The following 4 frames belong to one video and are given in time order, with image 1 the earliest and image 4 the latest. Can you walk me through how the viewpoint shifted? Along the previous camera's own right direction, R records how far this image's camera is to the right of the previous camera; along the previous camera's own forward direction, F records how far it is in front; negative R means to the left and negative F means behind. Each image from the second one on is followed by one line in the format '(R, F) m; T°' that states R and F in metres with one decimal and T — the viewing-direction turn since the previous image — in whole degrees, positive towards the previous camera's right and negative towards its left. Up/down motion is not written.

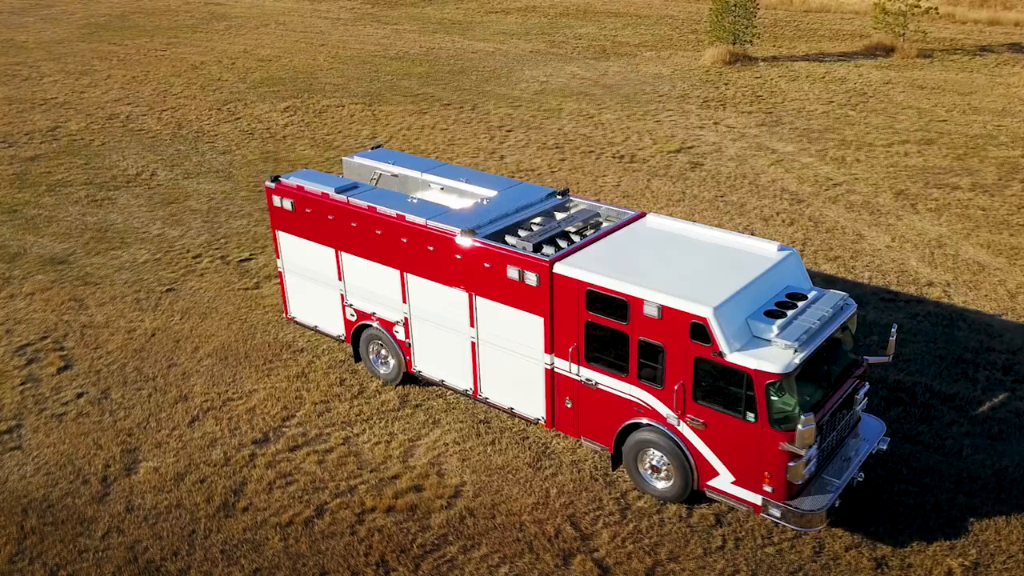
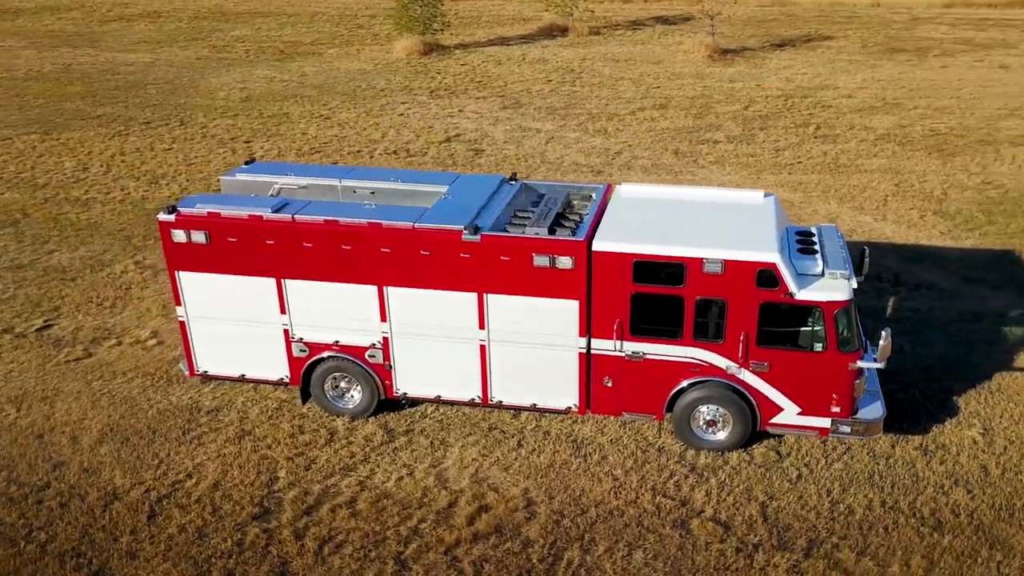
(-3.8, +1.1) m; +25°
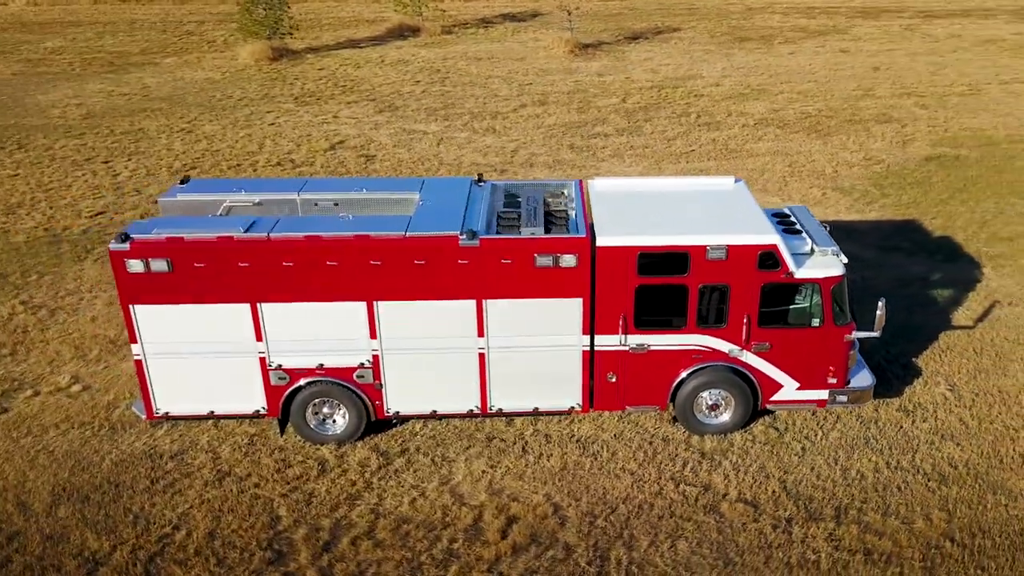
(-1.7, +0.4) m; +11°
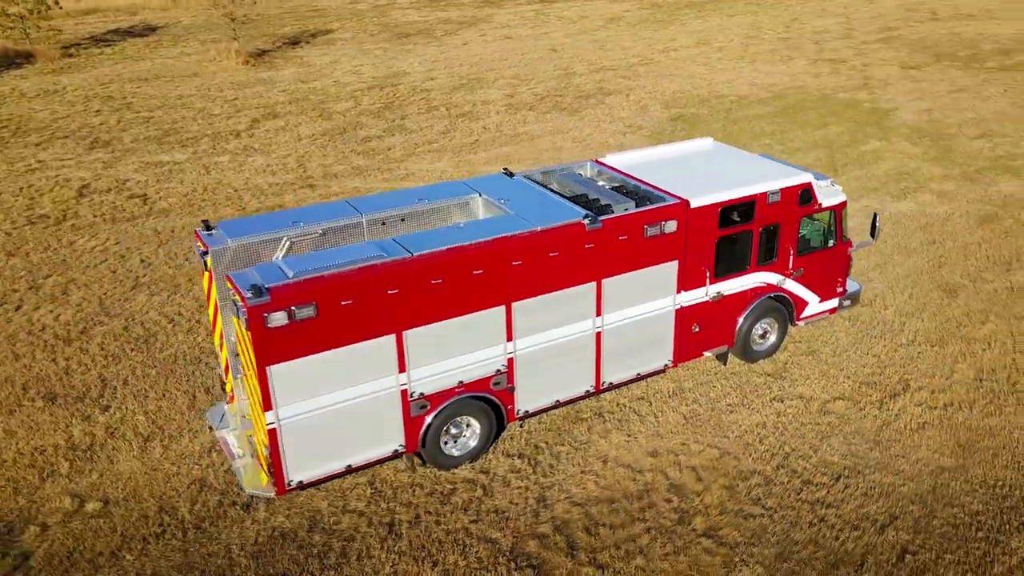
(-5.3, +1.1) m; +28°
